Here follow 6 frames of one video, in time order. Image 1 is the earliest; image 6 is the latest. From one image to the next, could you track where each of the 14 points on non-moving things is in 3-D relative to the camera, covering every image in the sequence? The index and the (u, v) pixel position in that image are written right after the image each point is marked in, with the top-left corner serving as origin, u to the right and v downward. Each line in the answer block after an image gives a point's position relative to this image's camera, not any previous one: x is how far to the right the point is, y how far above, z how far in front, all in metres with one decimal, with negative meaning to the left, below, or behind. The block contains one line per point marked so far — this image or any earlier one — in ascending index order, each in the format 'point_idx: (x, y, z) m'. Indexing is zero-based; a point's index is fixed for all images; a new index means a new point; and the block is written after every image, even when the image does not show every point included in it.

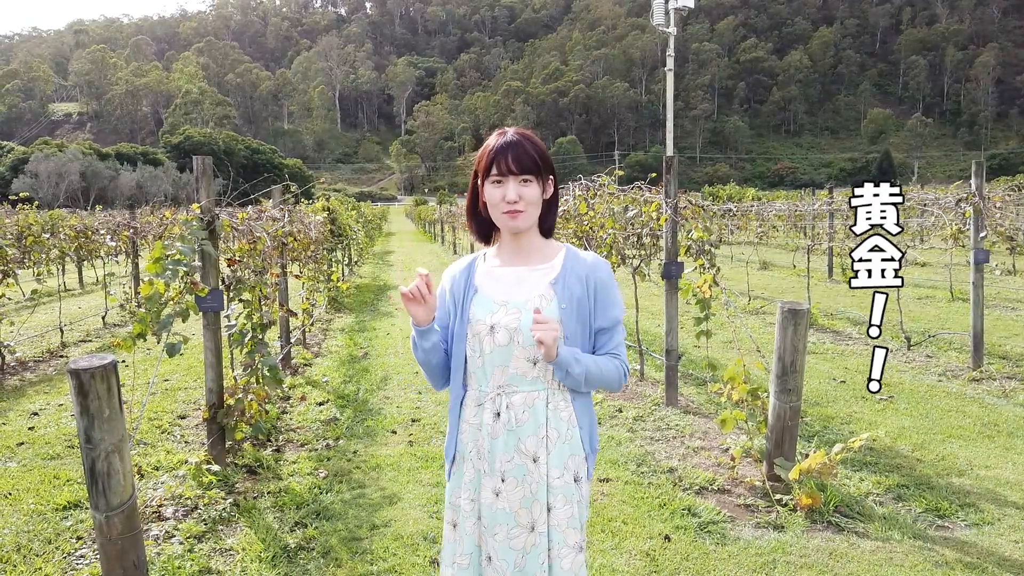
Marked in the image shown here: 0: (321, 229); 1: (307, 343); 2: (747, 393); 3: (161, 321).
0: (-2.3, +0.7, +9.3) m
1: (-2.0, -0.5, +7.6) m
2: (+1.1, -0.5, +3.7) m
3: (-1.5, -0.1, +3.4) m
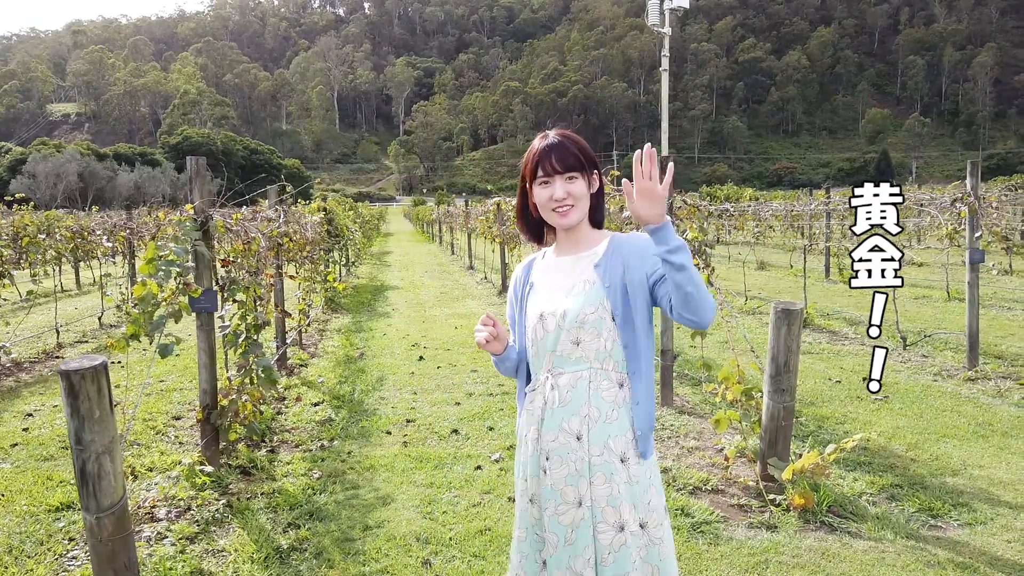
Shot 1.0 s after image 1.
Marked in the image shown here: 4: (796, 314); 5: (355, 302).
0: (-2.4, +0.7, +9.3) m
1: (-2.0, -0.5, +7.6) m
2: (+1.1, -0.5, +3.7) m
3: (-1.6, -0.2, +3.4) m
4: (+1.2, -0.1, +3.2) m
5: (-2.3, -0.2, +11.1) m
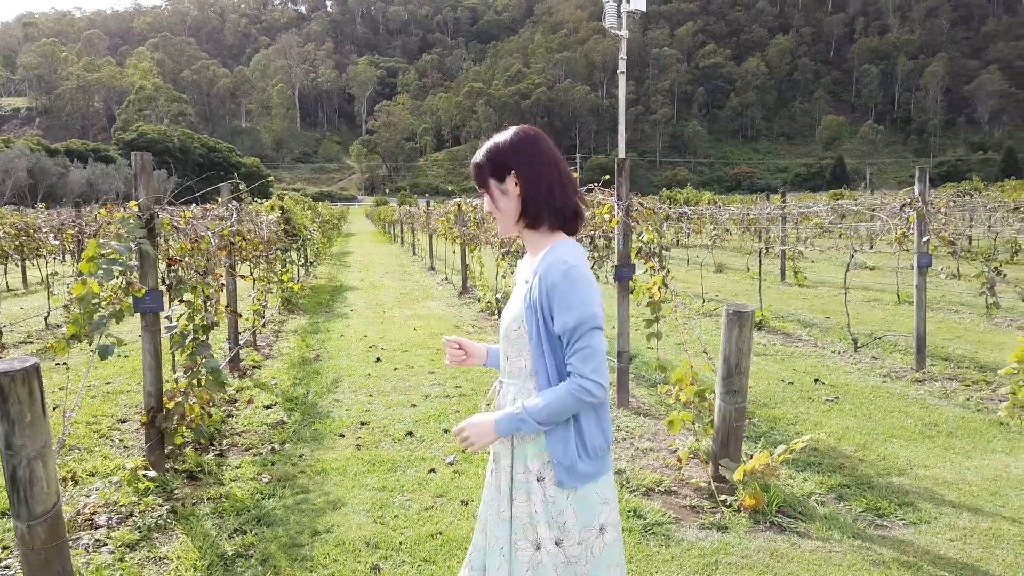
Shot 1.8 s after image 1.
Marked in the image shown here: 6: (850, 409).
0: (-2.8, +0.7, +9.2) m
1: (-2.4, -0.5, +7.4) m
2: (+0.9, -0.5, +3.7) m
3: (-1.8, -0.1, +3.3) m
4: (+1.0, -0.1, +3.3) m
5: (-2.8, -0.2, +11.0) m
6: (+2.1, -0.8, +4.9) m
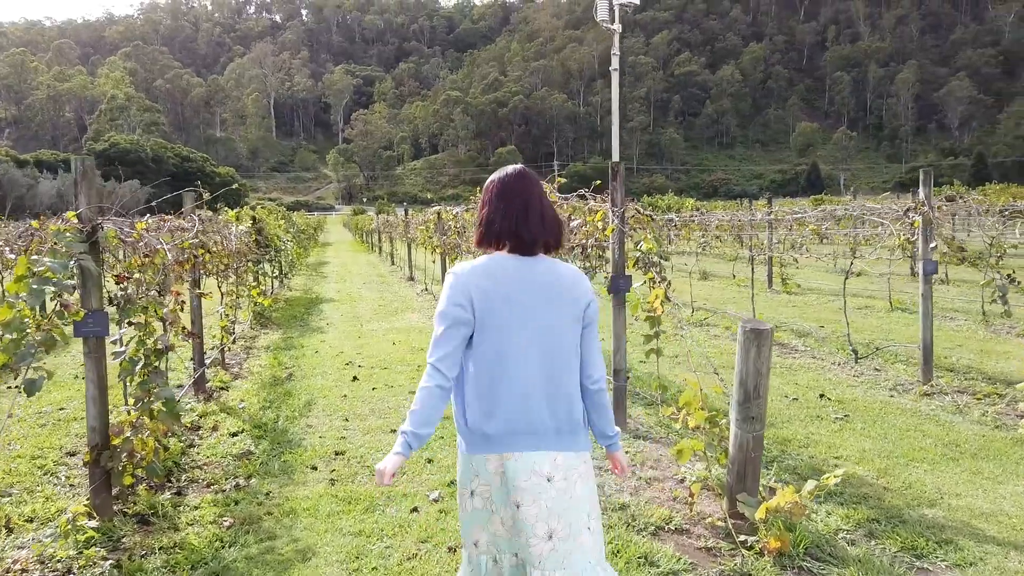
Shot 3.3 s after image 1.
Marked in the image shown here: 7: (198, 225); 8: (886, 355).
0: (-3.0, +0.6, +8.7) m
1: (-2.6, -0.7, +7.0) m
2: (+0.8, -0.6, +3.3) m
3: (-1.8, -0.2, +2.9) m
4: (+1.0, -0.2, +2.9) m
5: (-3.1, -0.4, +10.5) m
6: (+2.1, -0.8, +4.6) m
7: (-2.2, +0.4, +5.3) m
8: (+3.3, -0.6, +6.8) m
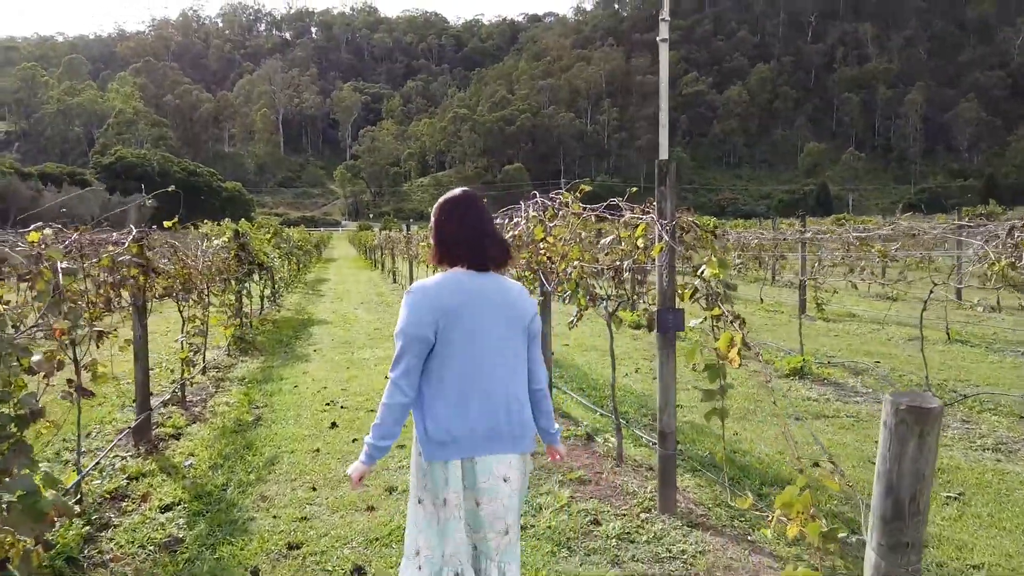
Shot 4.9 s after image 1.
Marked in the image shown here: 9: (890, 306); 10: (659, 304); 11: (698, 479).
0: (-2.9, +0.3, +7.7) m
1: (-2.5, -0.9, +5.9) m
2: (+0.9, -0.7, +2.2) m
3: (-1.7, -0.3, +1.8) m
4: (+1.0, -0.3, +1.8) m
5: (-3.0, -0.6, +9.5) m
6: (+2.1, -1.0, +3.5) m
7: (-2.1, +0.3, +4.3) m
8: (+3.4, -0.8, +5.7) m
9: (+5.3, -0.2, +10.9) m
10: (+0.7, -0.1, +3.4) m
11: (+0.9, -0.9, +3.9) m
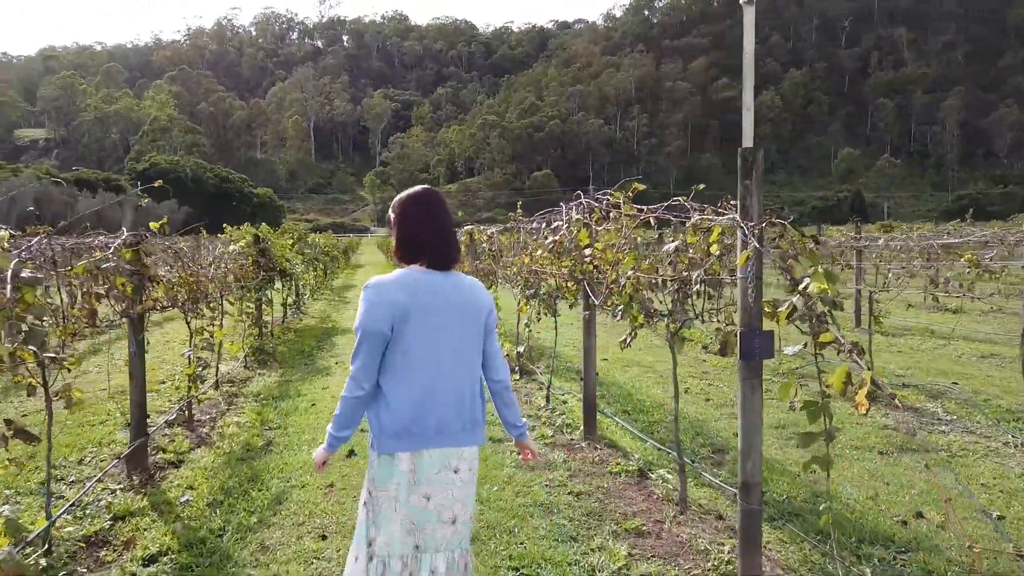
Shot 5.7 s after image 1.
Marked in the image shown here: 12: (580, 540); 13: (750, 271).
0: (-2.6, +0.3, +7.2) m
1: (-2.2, -0.9, +5.4) m
2: (+1.0, -0.8, +1.6) m
3: (-1.6, -0.4, +1.2) m
4: (+1.1, -0.4, +1.2) m
5: (-2.6, -0.7, +8.9) m
6: (+2.3, -1.1, +2.8) m
7: (-1.9, +0.2, +3.7) m
8: (+3.6, -0.9, +4.9) m
9: (+5.8, -0.4, +10.1) m
10: (+0.8, -0.1, +2.7) m
11: (+1.1, -1.0, +3.2) m
12: (+0.3, -1.1, +3.3) m
13: (+0.8, +0.1, +2.7) m
